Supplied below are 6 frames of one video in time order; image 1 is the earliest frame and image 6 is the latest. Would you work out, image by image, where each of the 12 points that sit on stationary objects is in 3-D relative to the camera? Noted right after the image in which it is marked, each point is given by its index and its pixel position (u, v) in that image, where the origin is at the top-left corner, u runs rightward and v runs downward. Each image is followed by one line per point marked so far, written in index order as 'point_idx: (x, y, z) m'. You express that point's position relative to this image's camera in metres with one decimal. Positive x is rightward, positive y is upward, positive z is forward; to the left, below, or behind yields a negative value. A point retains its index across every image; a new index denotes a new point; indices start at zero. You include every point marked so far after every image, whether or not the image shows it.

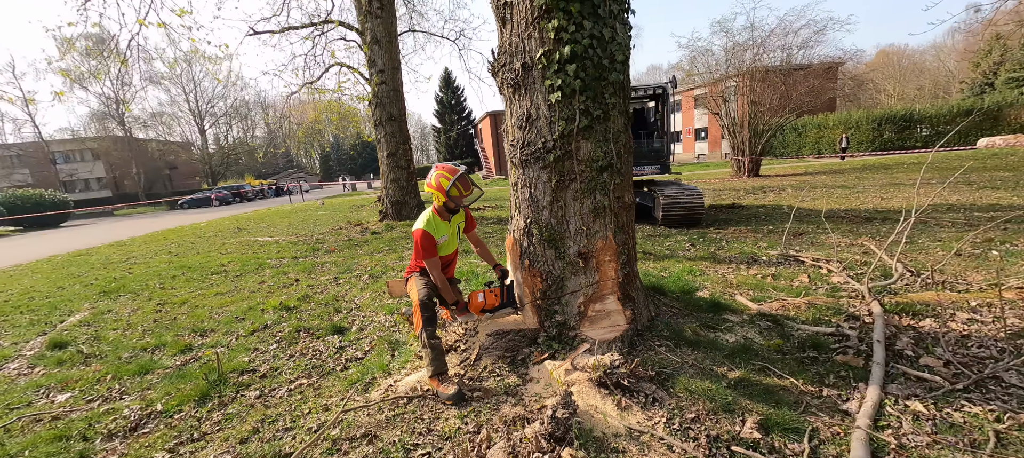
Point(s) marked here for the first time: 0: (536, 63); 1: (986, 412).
0: (+0.2, +1.0, +2.3) m
1: (+2.3, -0.9, +1.9) m
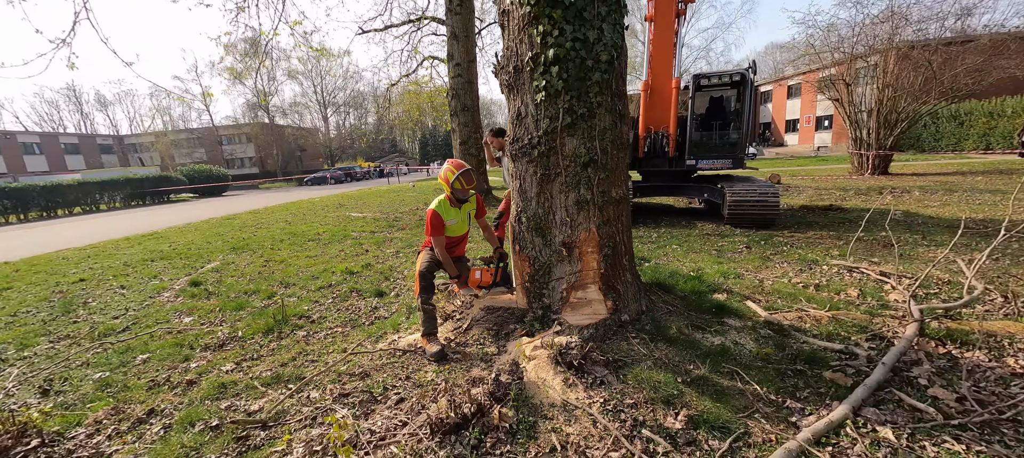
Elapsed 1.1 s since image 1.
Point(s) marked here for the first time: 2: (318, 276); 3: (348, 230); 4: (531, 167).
0: (+0.1, +1.0, +2.5) m
1: (+2.0, -1.0, +1.7) m
2: (-2.5, -0.6, +5.0) m
3: (-3.4, 0.0, +8.2) m
4: (+0.1, +0.4, +2.6) m
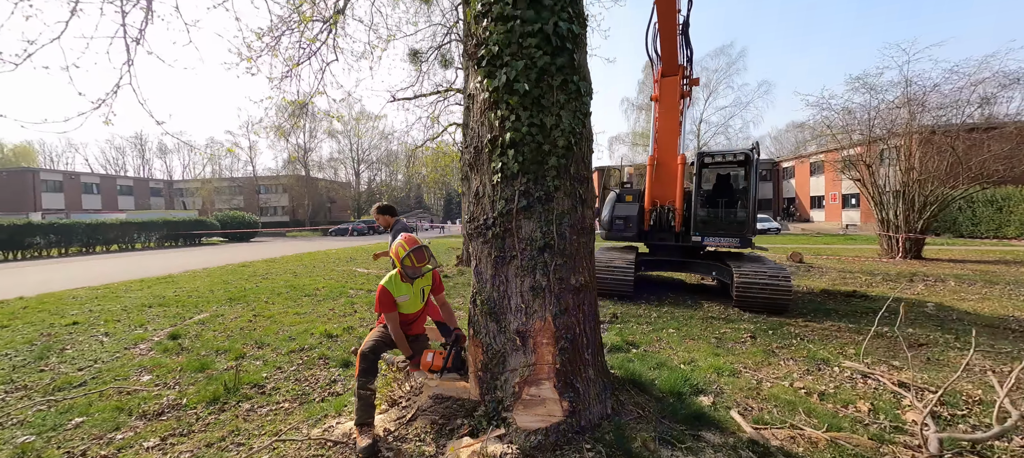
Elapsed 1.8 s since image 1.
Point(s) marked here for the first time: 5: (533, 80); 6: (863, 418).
0: (-0.2, +0.5, +2.4) m
1: (+1.6, -1.4, +1.3) m
2: (-2.7, -1.4, +4.9) m
3: (-3.4, -1.2, +8.1) m
4: (-0.2, -0.1, +2.5) m
5: (+0.1, +0.8, +2.2) m
6: (+2.5, -1.3, +2.8) m
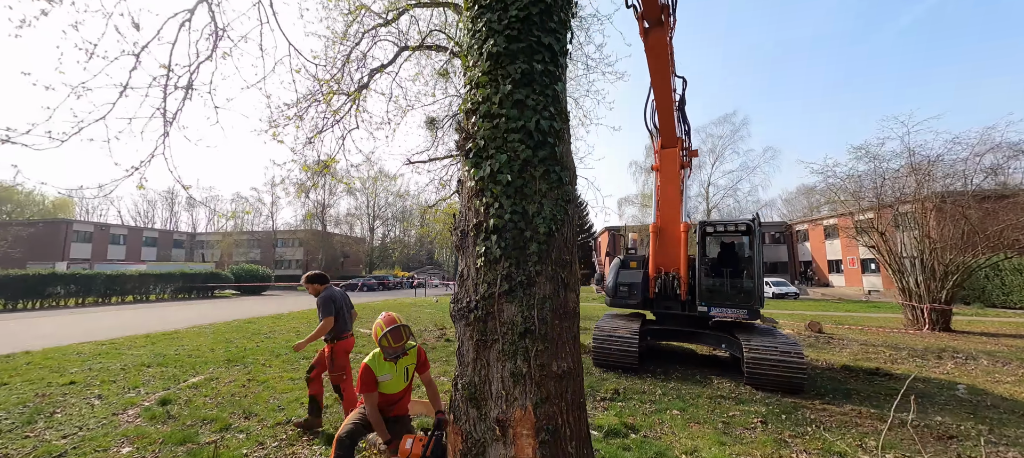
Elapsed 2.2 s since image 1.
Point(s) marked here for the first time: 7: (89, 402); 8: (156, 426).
0: (-0.3, 0.0, +2.5) m
1: (+1.4, -1.8, +1.0) m
2: (-2.8, -2.2, +4.8) m
3: (-3.4, -2.5, +8.0) m
4: (-0.3, -0.6, +2.5) m
5: (0.0, +0.3, +2.4) m
6: (+2.4, -1.9, +2.5) m
7: (-5.4, -2.2, +5.0) m
8: (-3.8, -2.1, +4.2) m
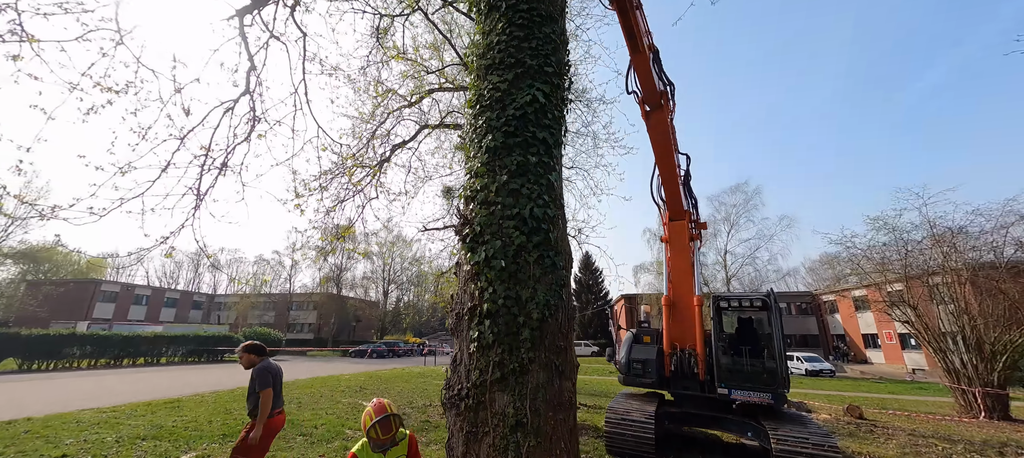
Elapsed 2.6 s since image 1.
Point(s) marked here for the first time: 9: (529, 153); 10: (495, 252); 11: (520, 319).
0: (-0.3, -0.5, +2.5) m
1: (+1.3, -2.1, +0.7) m
2: (-2.8, -3.0, +4.5) m
3: (-3.2, -3.8, +7.7) m
4: (-0.3, -1.1, +2.4) m
5: (0.0, -0.2, +2.4) m
6: (+2.3, -2.5, +2.1) m
7: (-5.3, -3.1, +4.8) m
8: (-3.8, -2.9, +4.0) m
9: (+0.1, +0.5, +2.6) m
10: (-0.1, -0.1, +2.4) m
11: (0.0, -0.5, +2.3) m
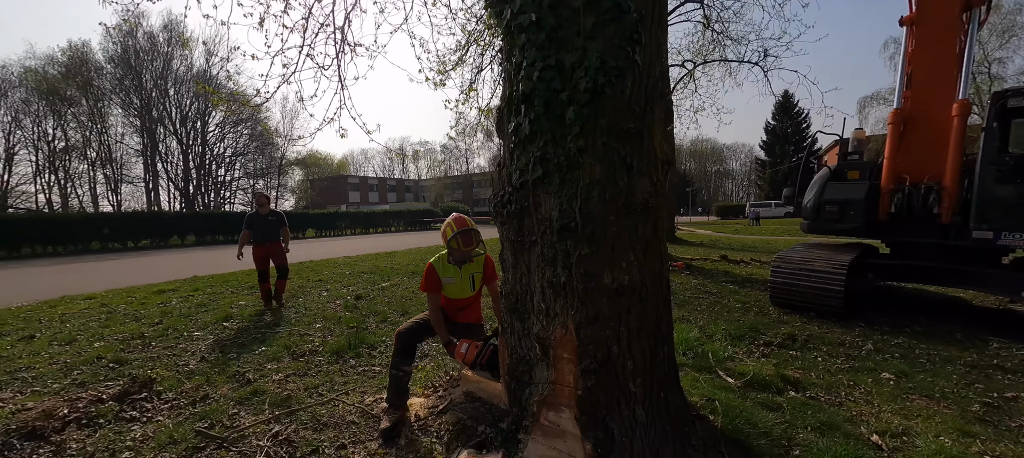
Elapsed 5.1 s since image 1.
0: (0.0, +0.6, +2.0) m
1: (+0.9, -1.4, +0.2) m
2: (-1.1, -1.2, +5.4) m
3: (-0.2, -0.9, +8.6) m
4: (0.0, 0.0, +2.0) m
5: (+0.1, +0.9, +1.7) m
6: (+2.5, -1.3, +1.1) m
7: (-3.3, -1.1, +6.7) m
8: (-2.3, -1.2, +5.4) m
9: (+0.2, +1.6, +1.6) m
10: (+0.1, +1.0, +1.7) m
11: (+0.2, +0.6, +1.7) m
